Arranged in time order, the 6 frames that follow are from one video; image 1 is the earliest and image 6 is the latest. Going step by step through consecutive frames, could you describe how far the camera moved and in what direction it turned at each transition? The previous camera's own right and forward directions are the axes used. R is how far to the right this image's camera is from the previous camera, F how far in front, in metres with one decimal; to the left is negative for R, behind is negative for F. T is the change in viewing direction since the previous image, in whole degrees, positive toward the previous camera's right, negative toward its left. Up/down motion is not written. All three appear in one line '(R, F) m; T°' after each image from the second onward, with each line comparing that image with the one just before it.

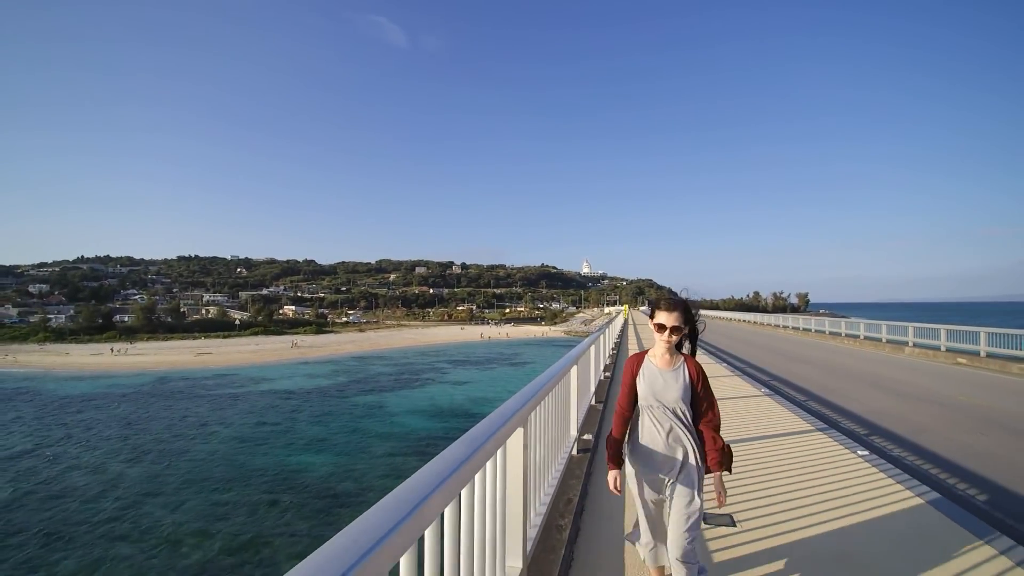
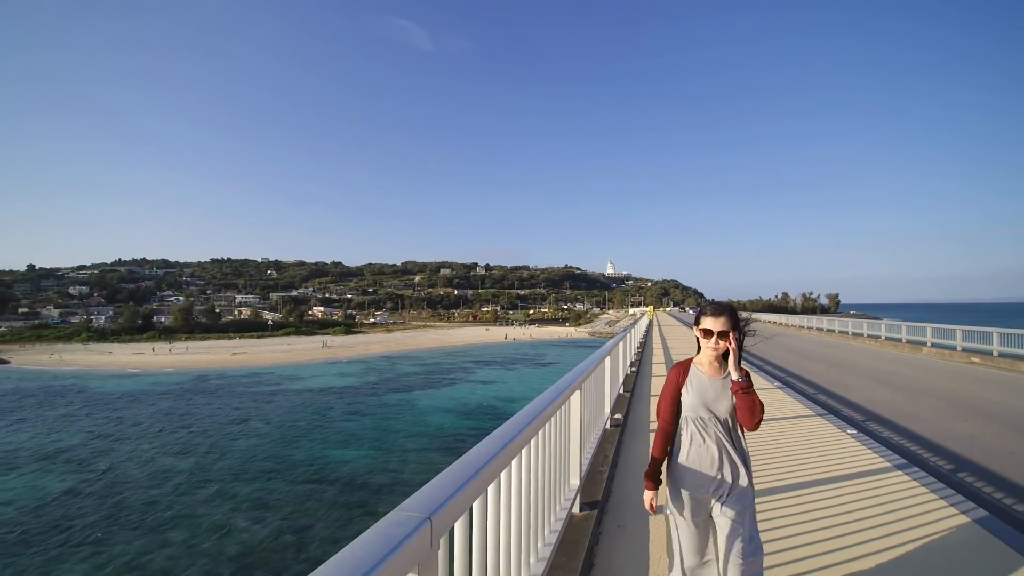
(-0.1, -0.6) m; -3°
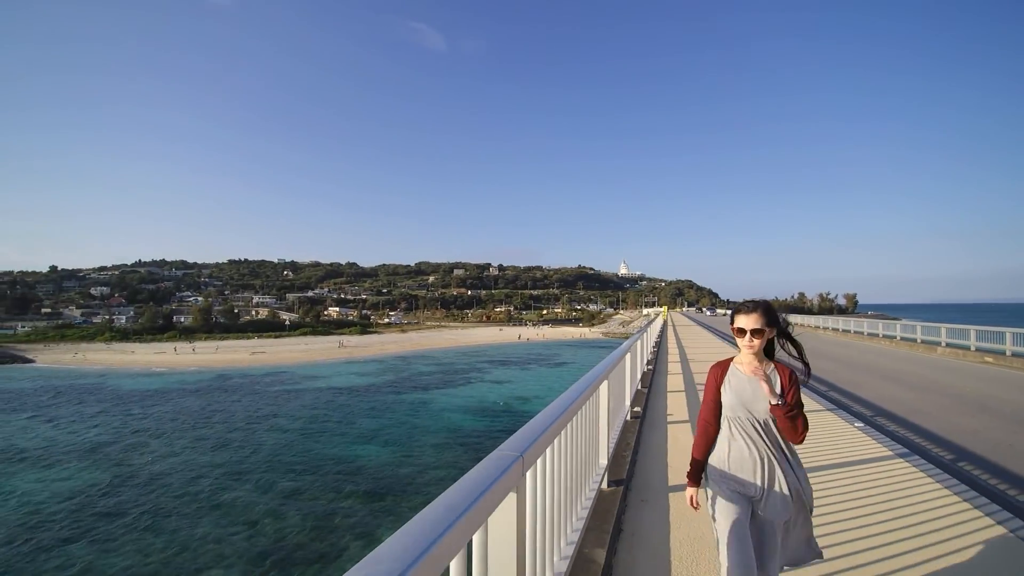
(-0.1, -0.3) m; -1°
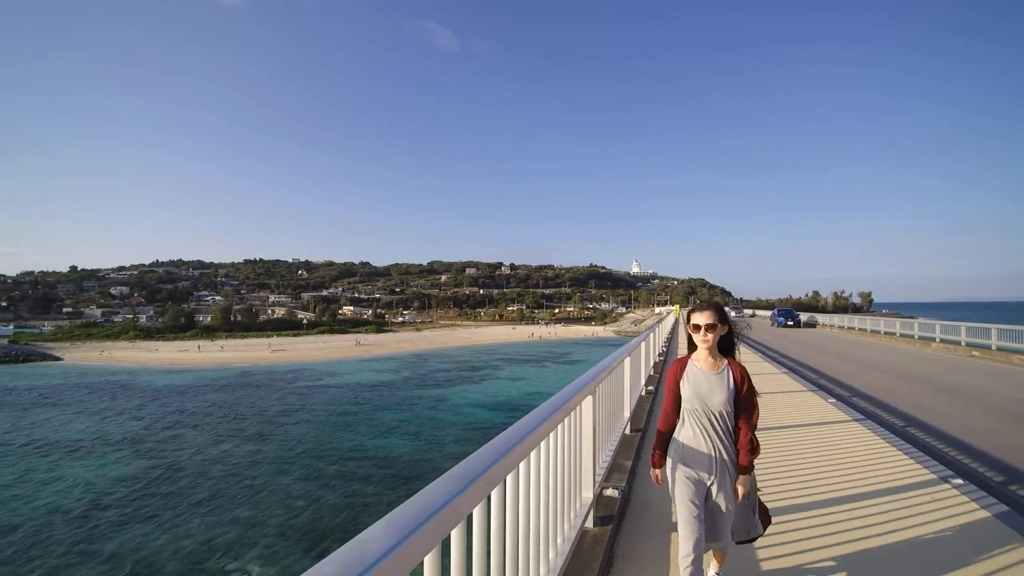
(-0.2, -0.8) m; -1°
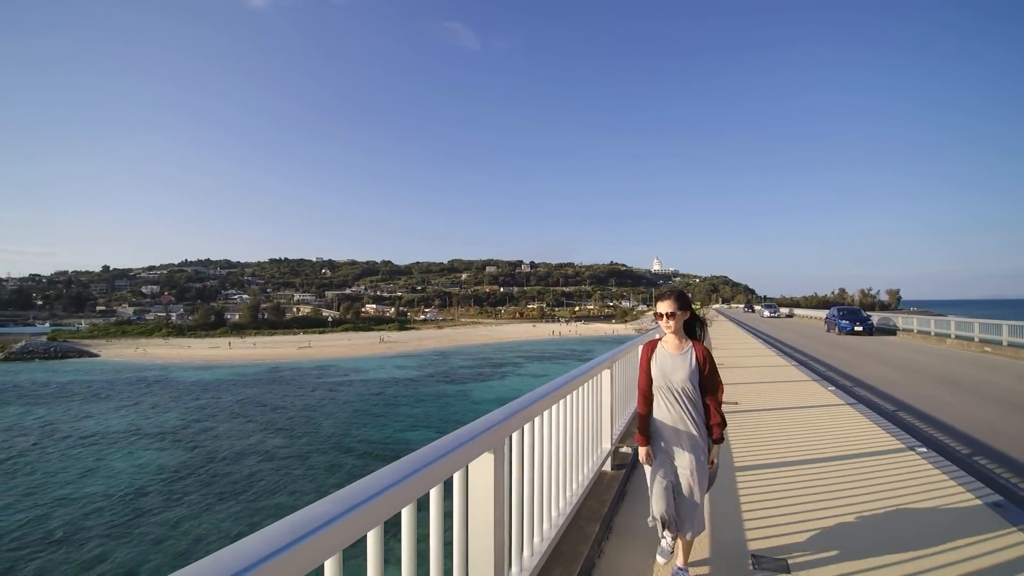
(-0.1, -0.6) m; -2°
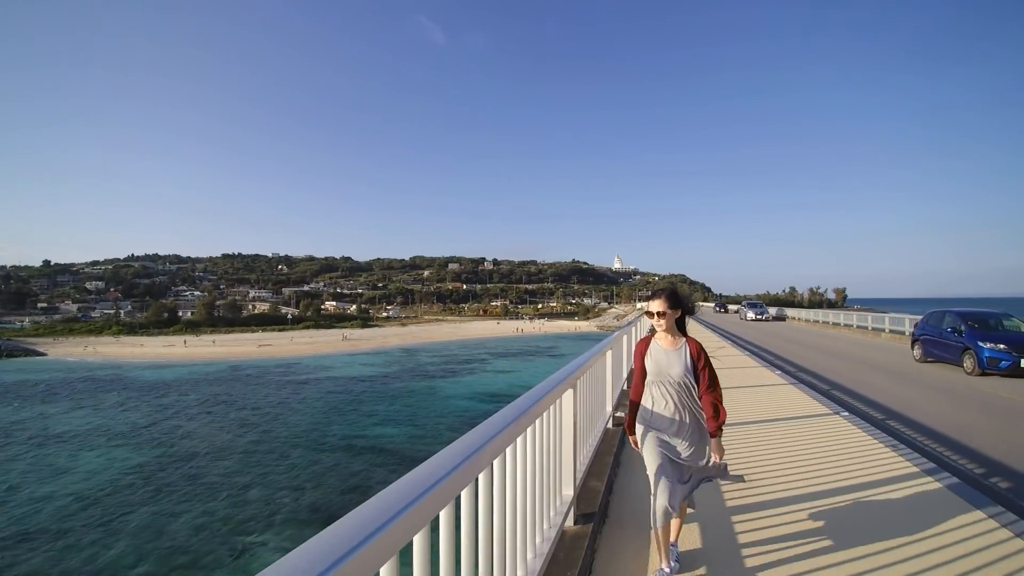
(-0.3, -0.5) m; +4°
